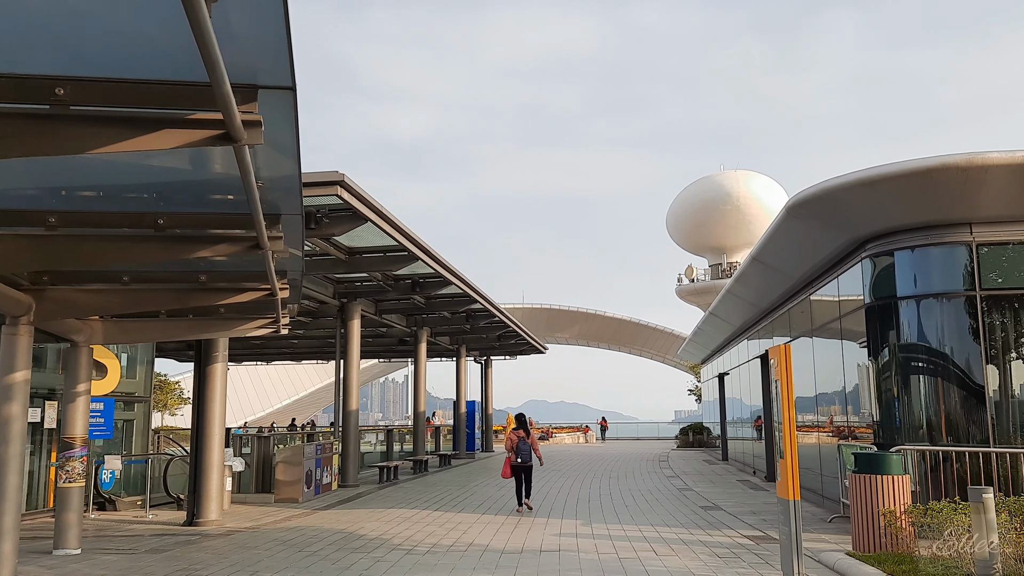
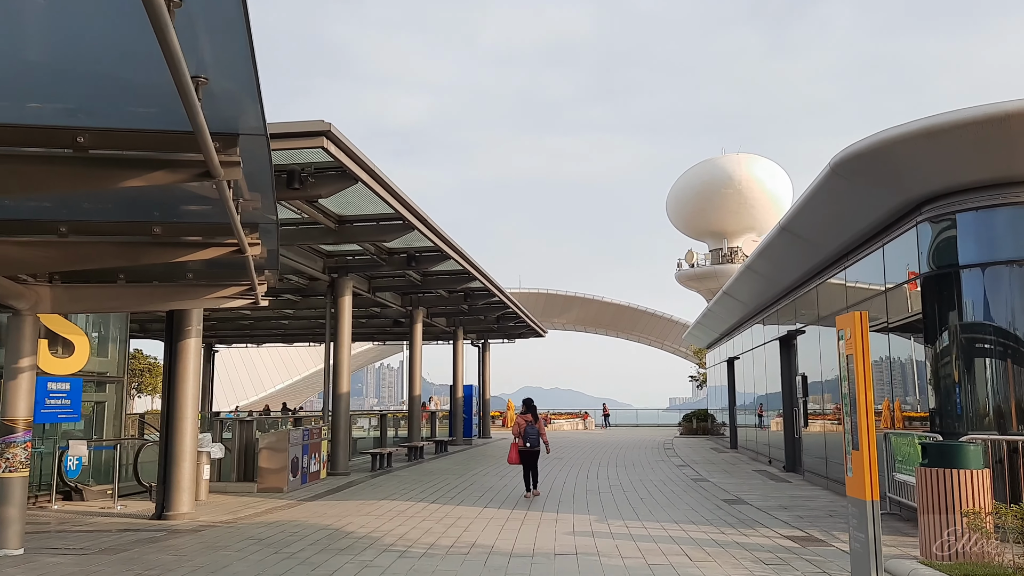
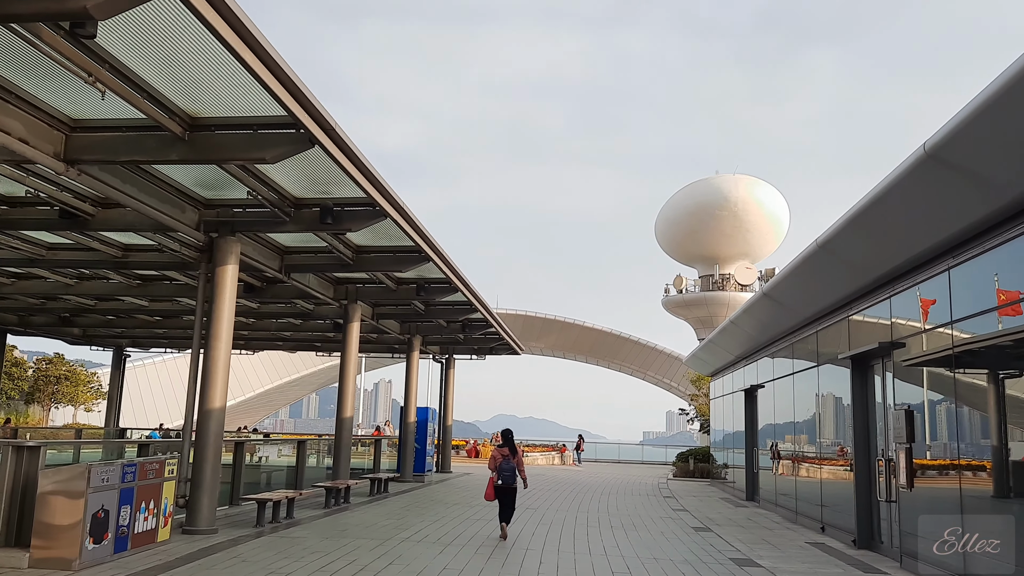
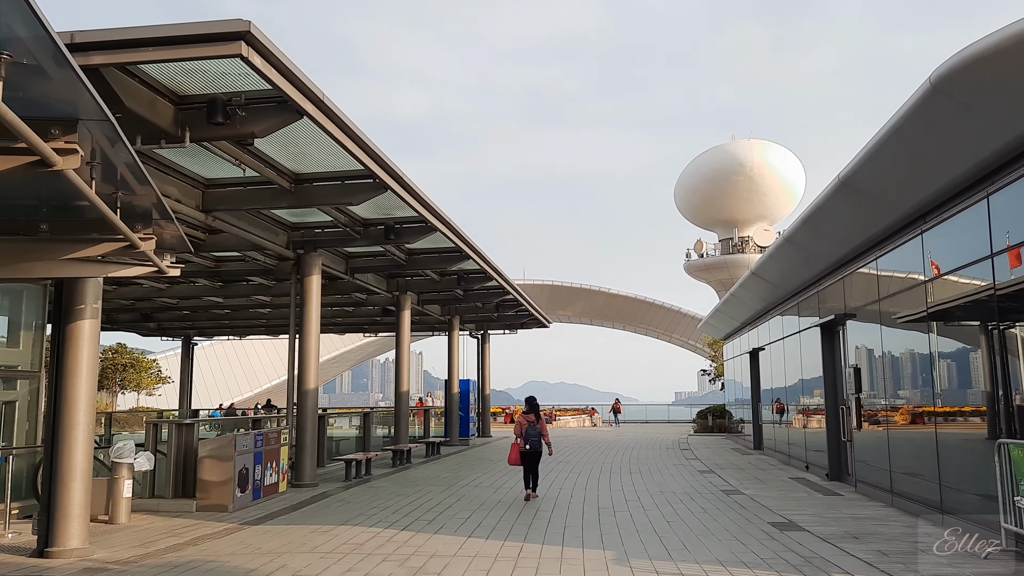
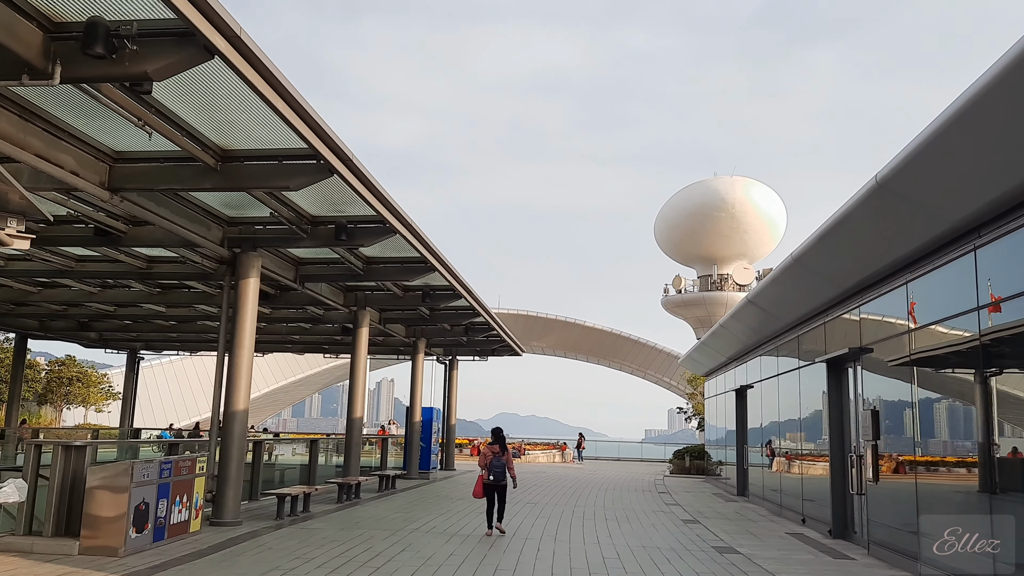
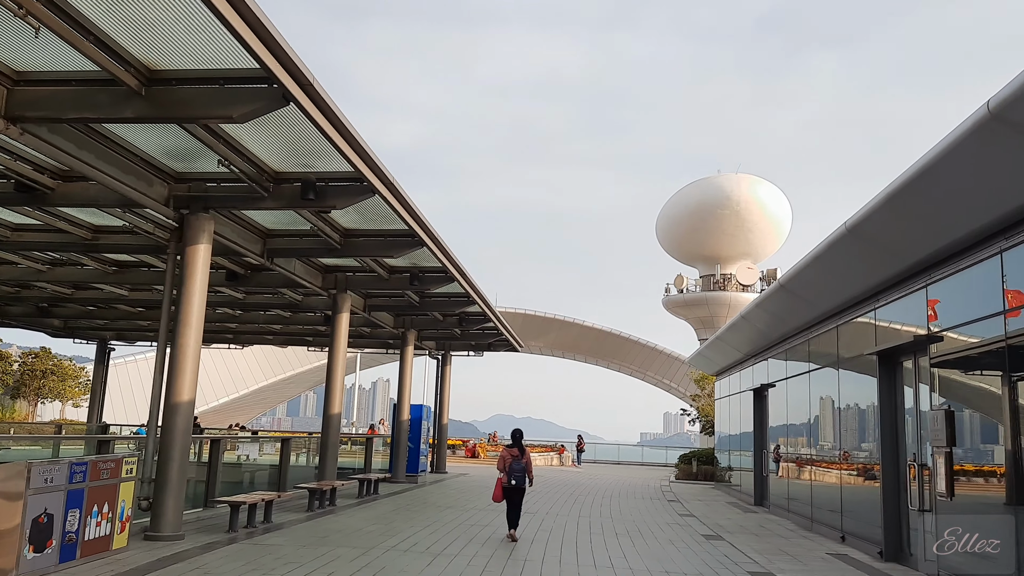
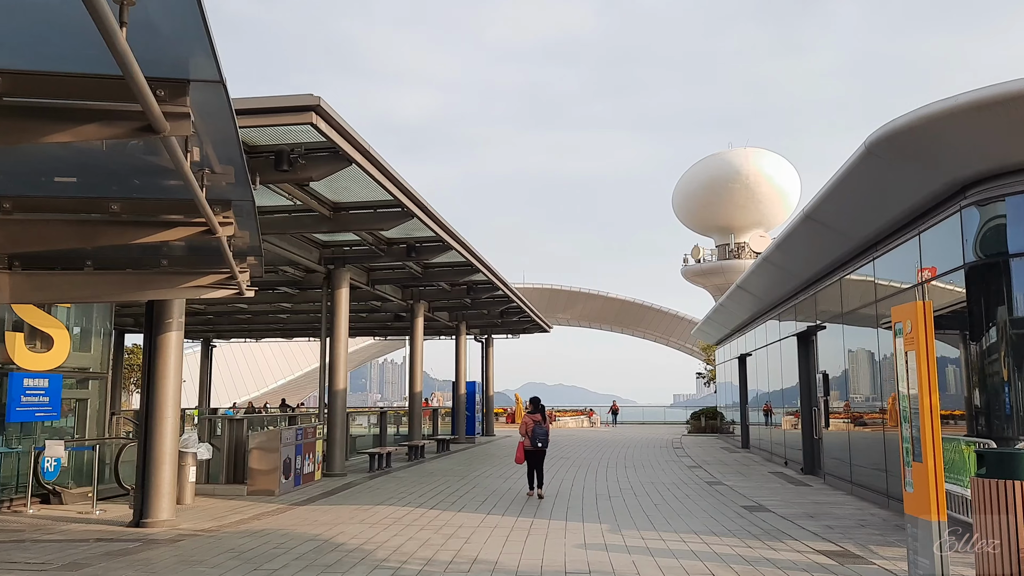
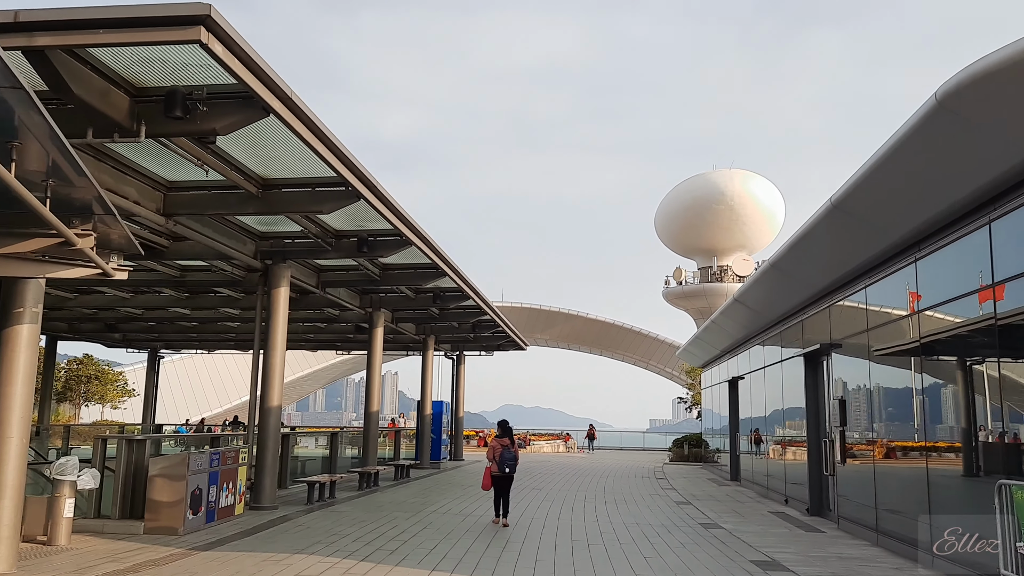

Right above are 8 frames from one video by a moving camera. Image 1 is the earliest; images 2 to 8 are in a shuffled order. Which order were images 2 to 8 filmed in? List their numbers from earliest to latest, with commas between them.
2, 7, 4, 8, 5, 3, 6
